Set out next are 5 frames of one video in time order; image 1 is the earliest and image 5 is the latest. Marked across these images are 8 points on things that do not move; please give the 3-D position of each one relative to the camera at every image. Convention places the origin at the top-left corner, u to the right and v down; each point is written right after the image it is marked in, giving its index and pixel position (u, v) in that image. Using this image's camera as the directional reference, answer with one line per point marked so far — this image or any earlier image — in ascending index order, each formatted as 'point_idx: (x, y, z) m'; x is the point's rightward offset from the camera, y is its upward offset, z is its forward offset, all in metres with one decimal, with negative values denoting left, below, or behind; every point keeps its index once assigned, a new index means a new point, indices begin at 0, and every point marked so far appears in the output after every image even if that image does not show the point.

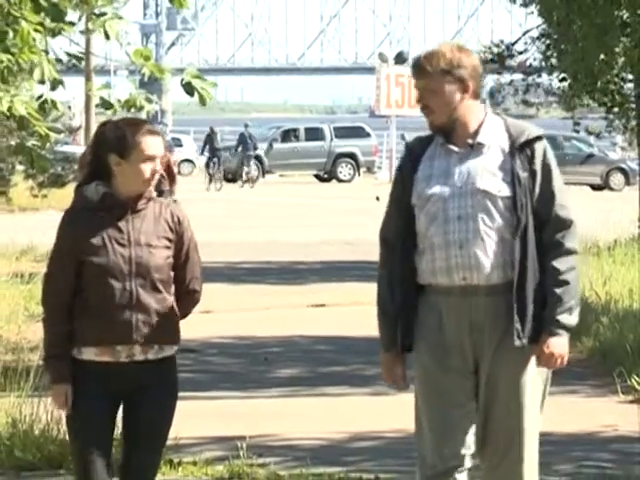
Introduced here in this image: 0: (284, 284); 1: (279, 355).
0: (-0.6, -0.5, +18.3) m
1: (-0.4, -0.8, +12.3) m
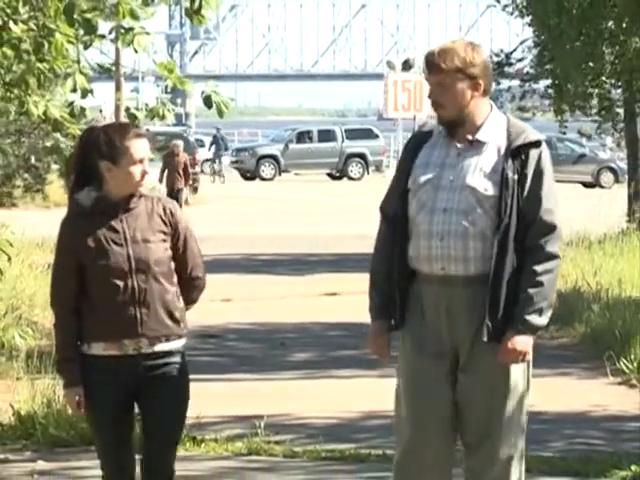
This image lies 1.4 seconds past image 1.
0: (-0.3, -0.4, +19.0) m
1: (-0.2, -0.8, +13.0) m
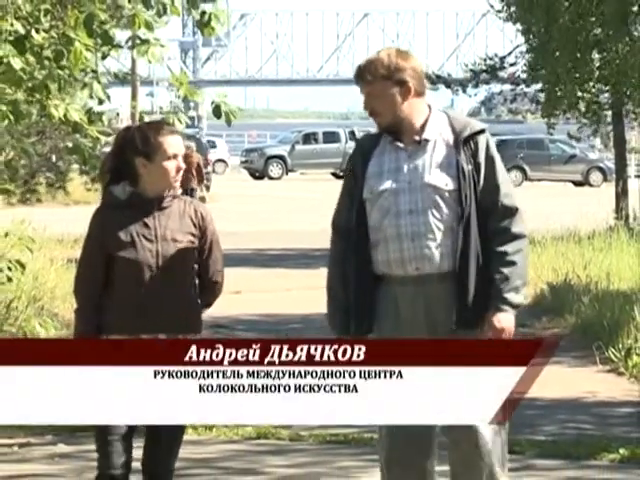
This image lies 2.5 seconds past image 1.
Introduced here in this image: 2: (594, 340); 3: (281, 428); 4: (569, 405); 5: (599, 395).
0: (-0.2, -0.3, +19.5) m
1: (-0.2, -0.7, +13.5) m
2: (+1.9, -0.7, +11.5) m
3: (-0.2, -1.1, +9.4) m
4: (+1.4, -1.0, +9.6) m
5: (+1.7, -0.9, +9.9) m
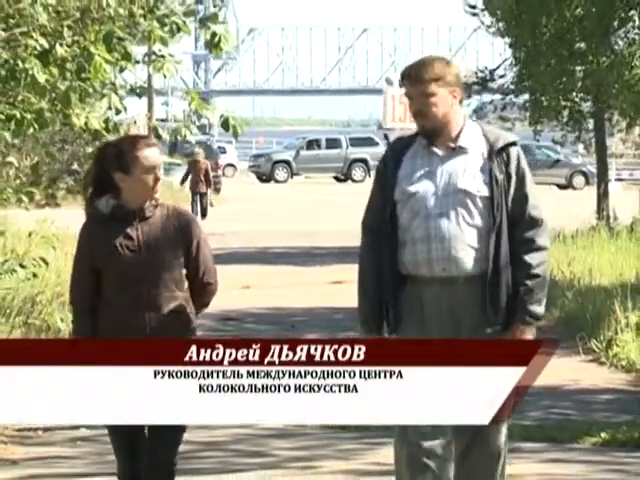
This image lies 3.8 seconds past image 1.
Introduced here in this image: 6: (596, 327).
0: (-0.2, -0.3, +20.2) m
1: (-0.1, -0.7, +14.2) m
2: (+1.9, -0.7, +12.1) m
3: (-0.2, -1.1, +10.1) m
4: (+1.5, -0.9, +10.3) m
5: (+1.7, -0.9, +10.5) m
6: (+2.0, -0.6, +11.9) m
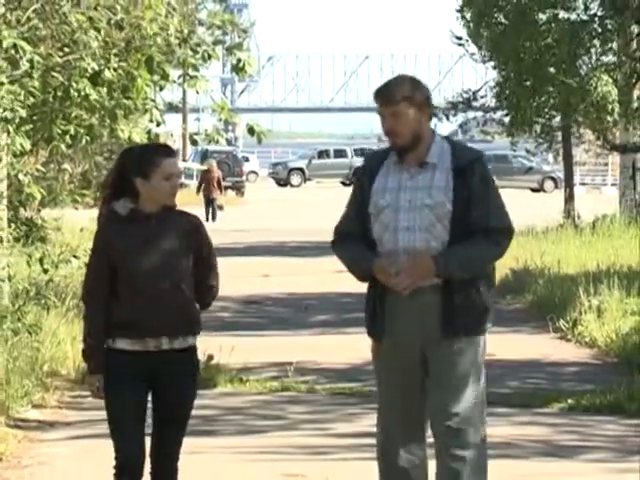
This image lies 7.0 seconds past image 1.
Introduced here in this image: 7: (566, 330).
0: (0.0, -0.2, +21.9) m
1: (0.0, -0.6, +15.9) m
2: (+2.0, -0.6, +13.8) m
3: (-0.1, -1.0, +11.8) m
4: (+1.5, -0.9, +12.0) m
5: (+1.7, -0.9, +12.2) m
6: (+2.1, -0.6, +13.6) m
7: (+2.0, -0.7, +13.1) m
